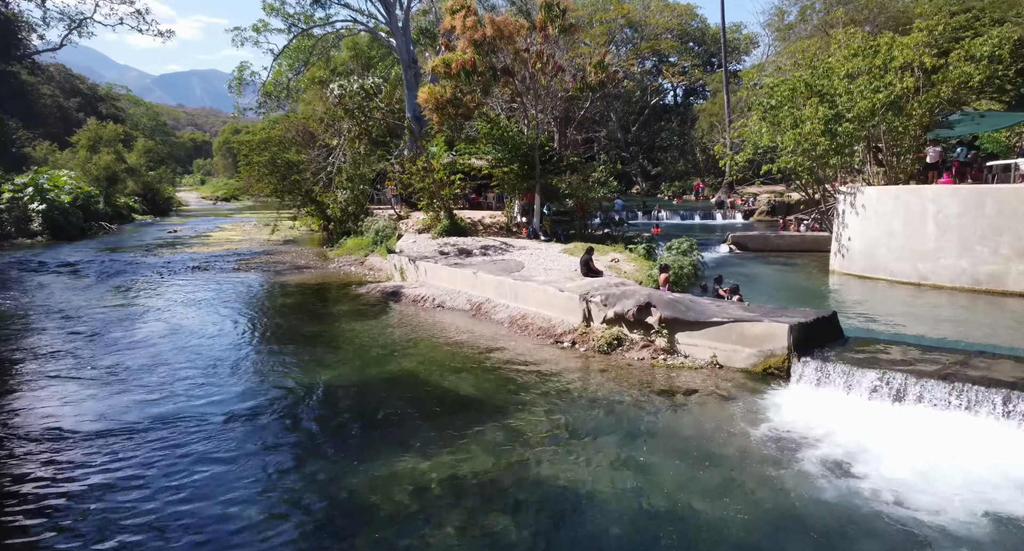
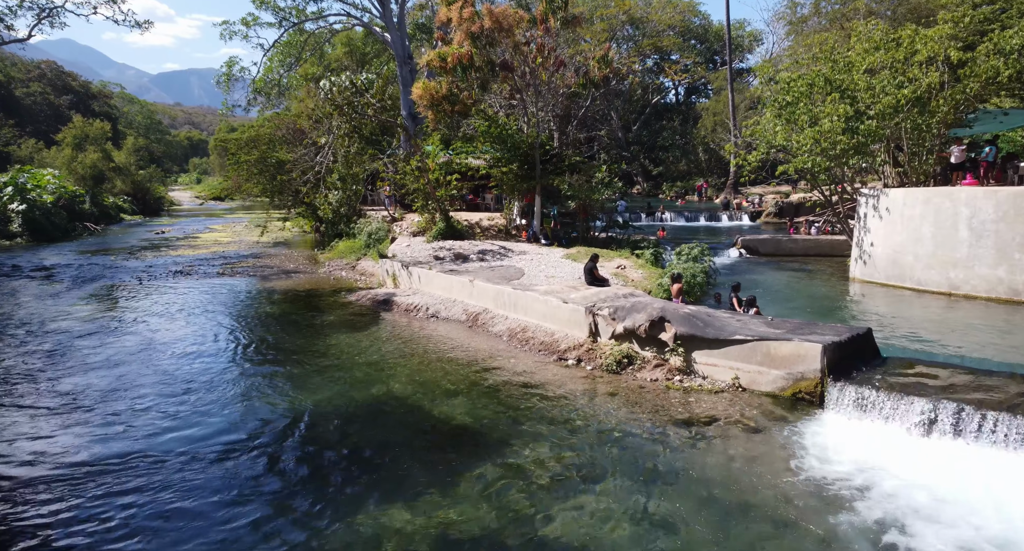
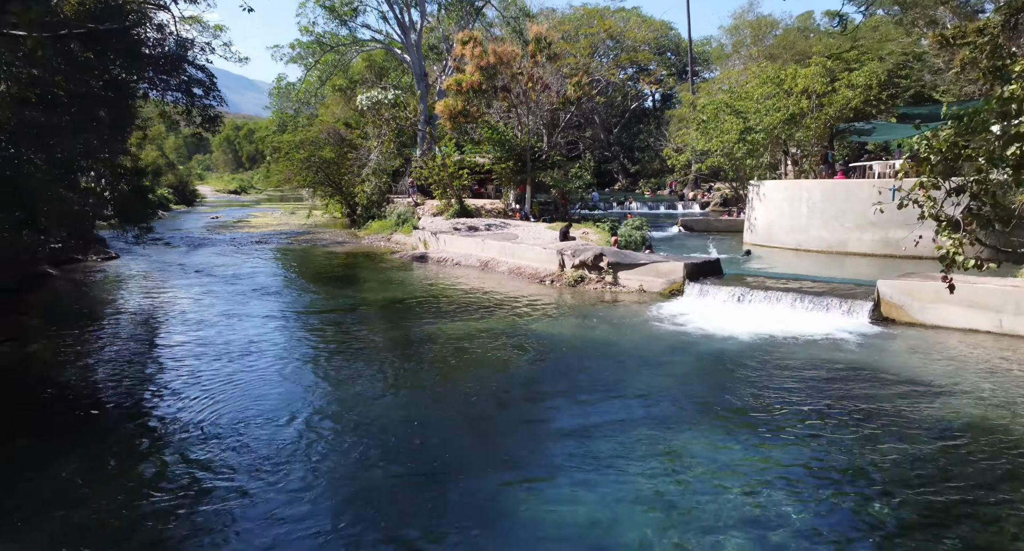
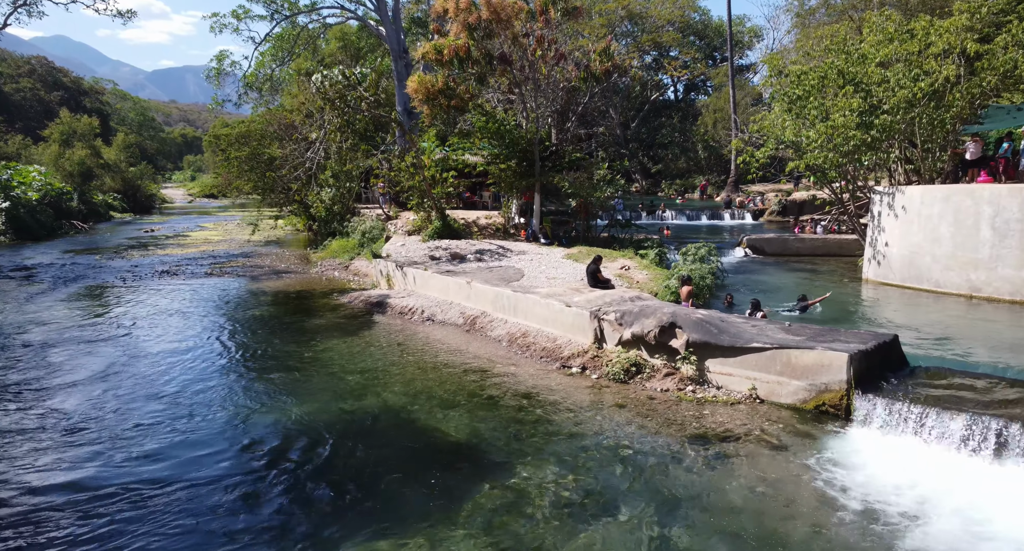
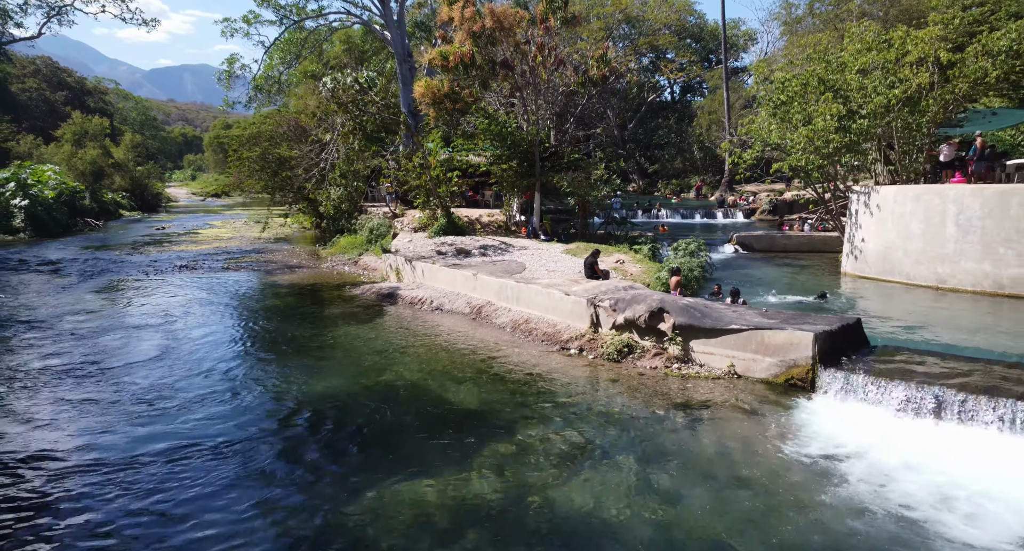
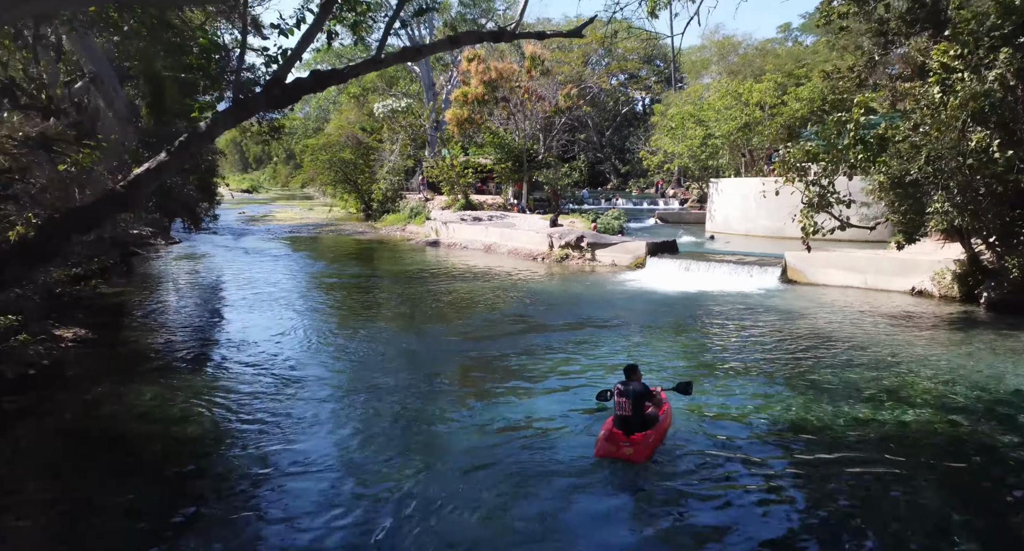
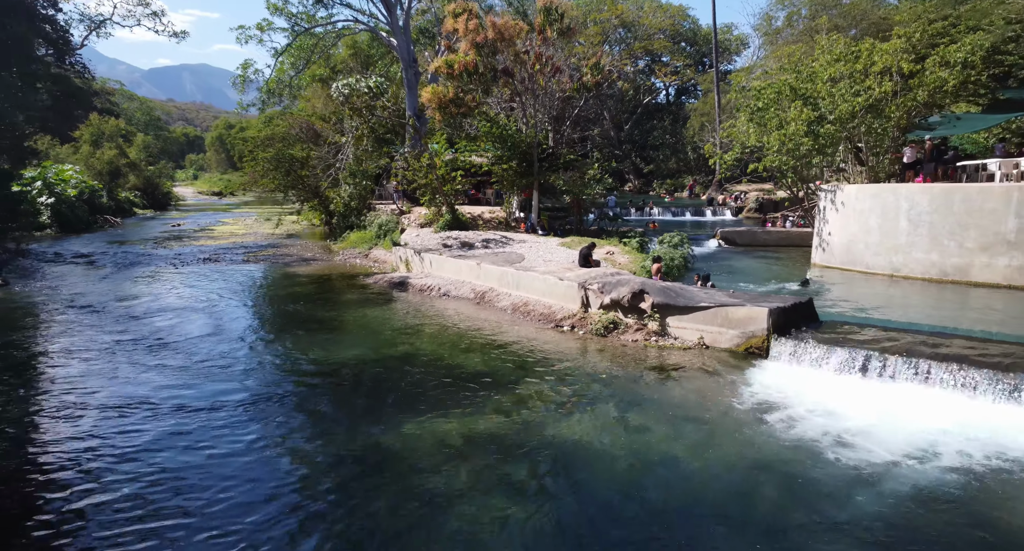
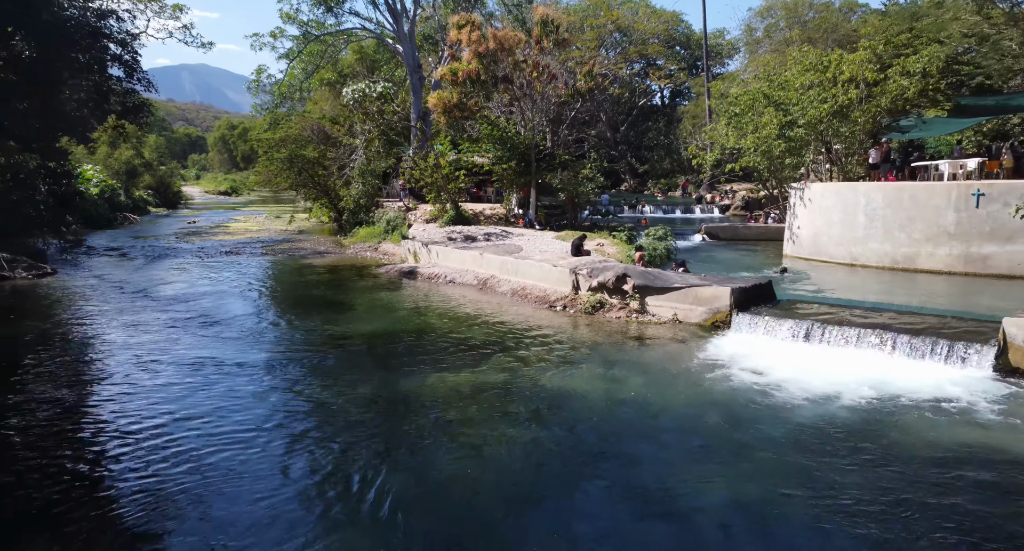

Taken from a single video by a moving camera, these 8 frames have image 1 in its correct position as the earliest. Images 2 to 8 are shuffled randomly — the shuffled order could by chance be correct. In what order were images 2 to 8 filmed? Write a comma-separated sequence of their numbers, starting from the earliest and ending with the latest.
2, 4, 5, 7, 8, 3, 6
